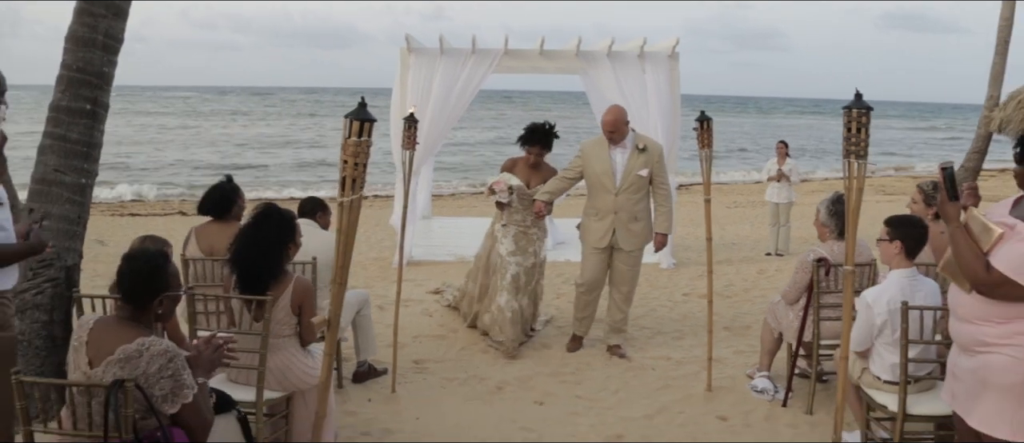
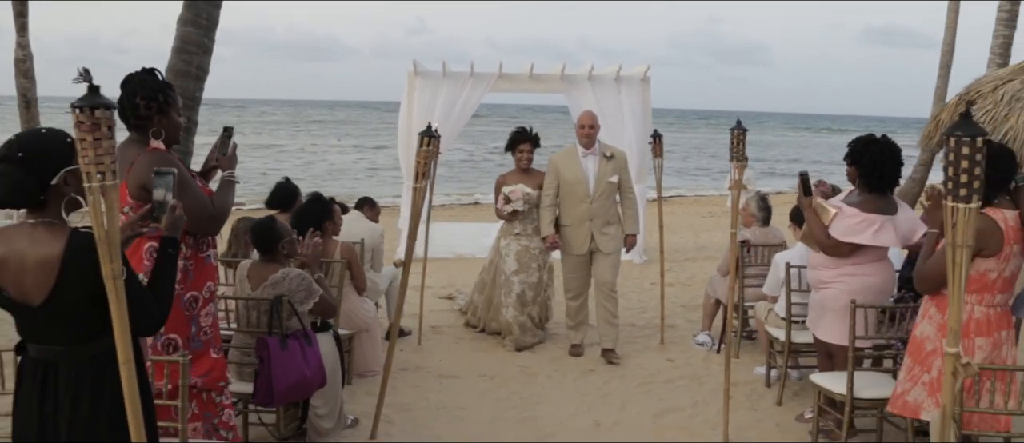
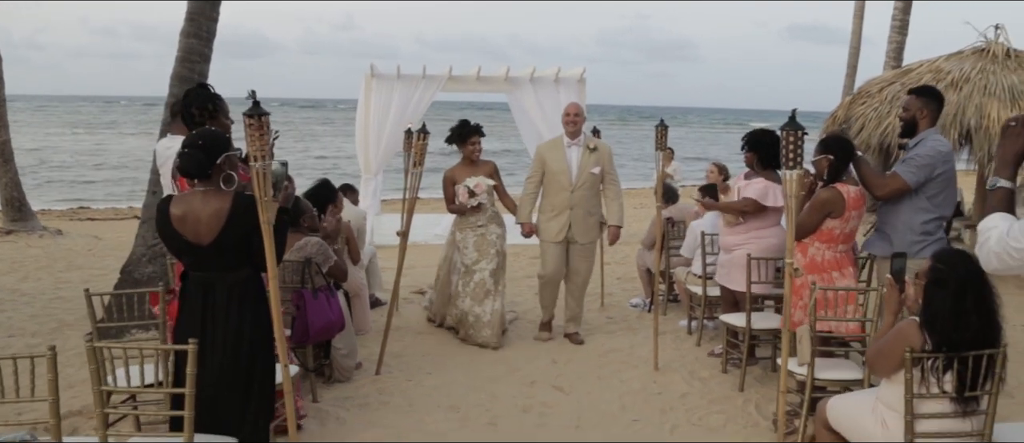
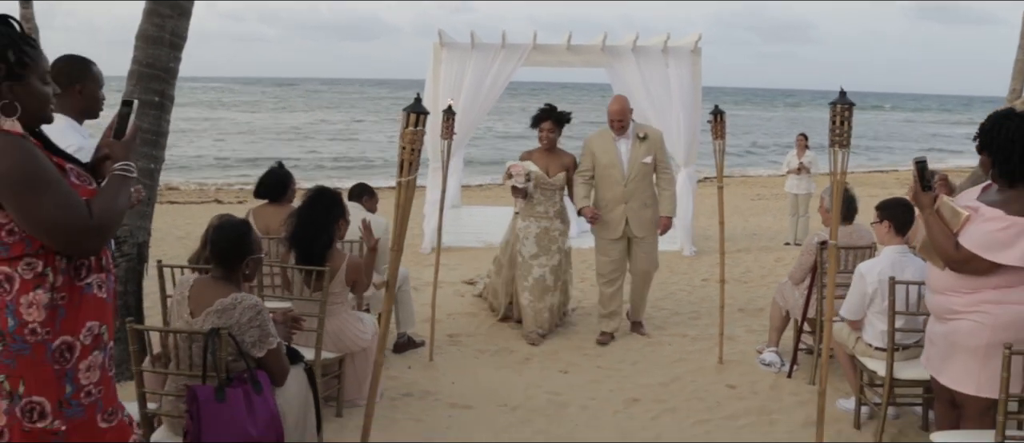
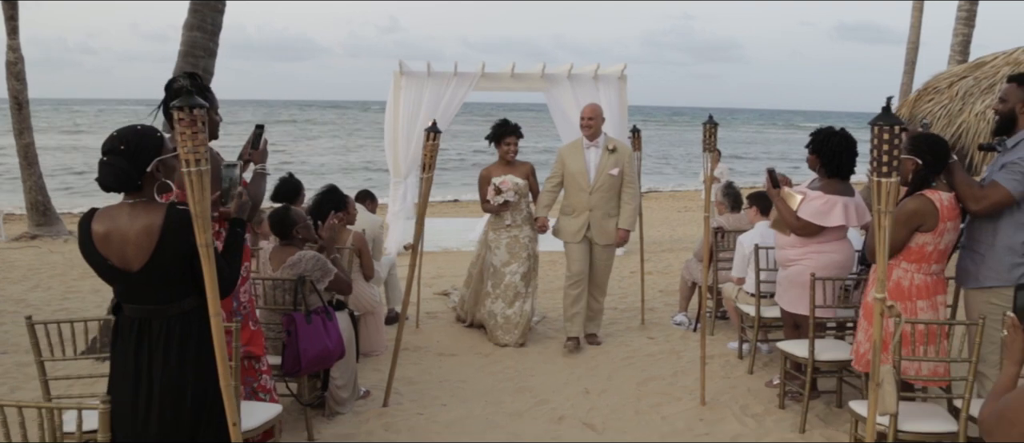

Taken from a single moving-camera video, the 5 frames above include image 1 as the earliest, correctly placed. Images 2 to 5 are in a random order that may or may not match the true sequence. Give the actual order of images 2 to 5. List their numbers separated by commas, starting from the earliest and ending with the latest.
4, 2, 5, 3
